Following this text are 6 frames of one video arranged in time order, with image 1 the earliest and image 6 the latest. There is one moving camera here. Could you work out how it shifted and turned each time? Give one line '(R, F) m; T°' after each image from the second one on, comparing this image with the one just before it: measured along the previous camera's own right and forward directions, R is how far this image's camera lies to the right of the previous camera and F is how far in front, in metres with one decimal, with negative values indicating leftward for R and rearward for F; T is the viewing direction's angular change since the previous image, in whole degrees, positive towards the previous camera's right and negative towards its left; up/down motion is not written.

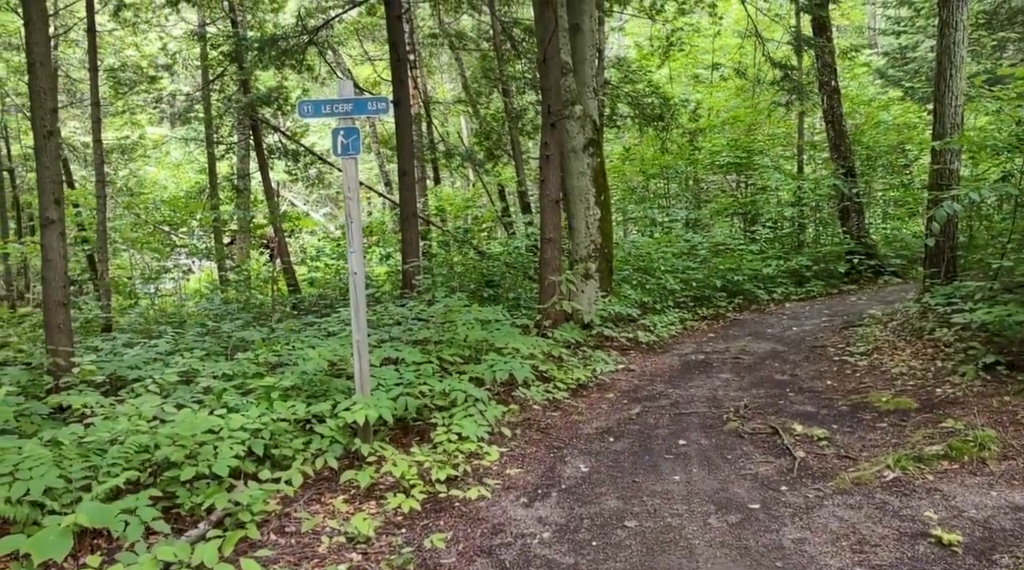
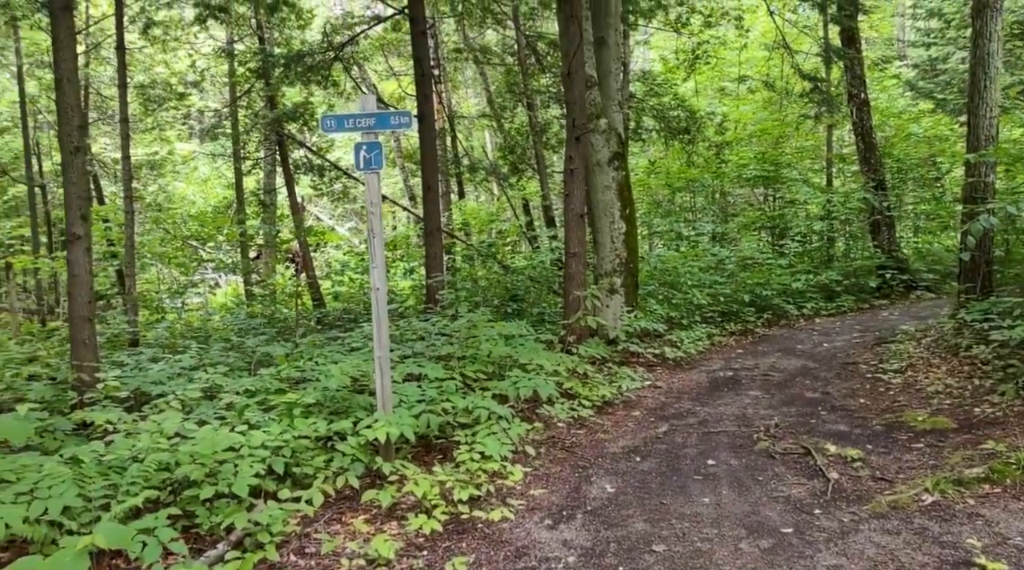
(0.0, +0.1) m; -2°
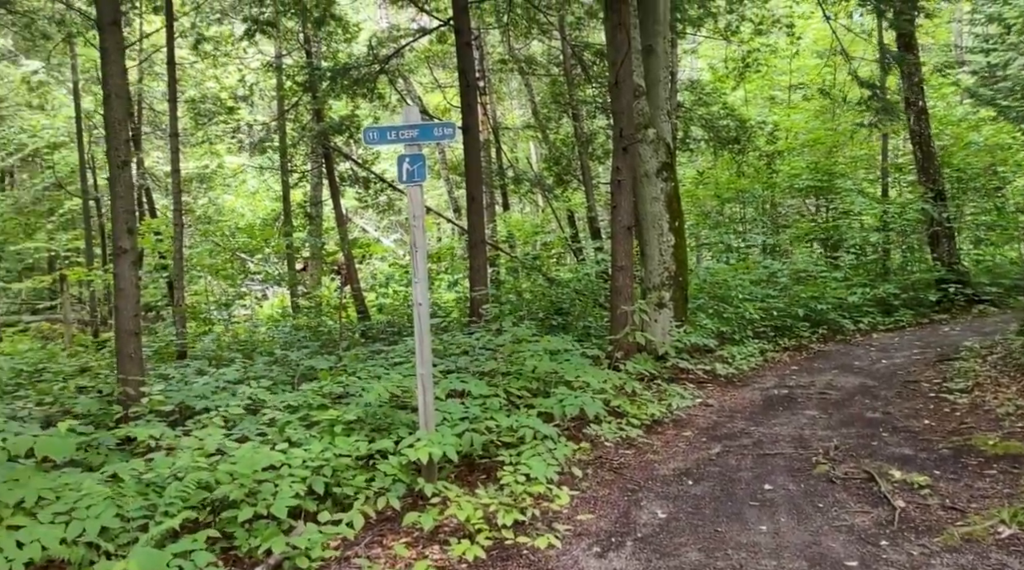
(0.0, +0.2) m; -3°
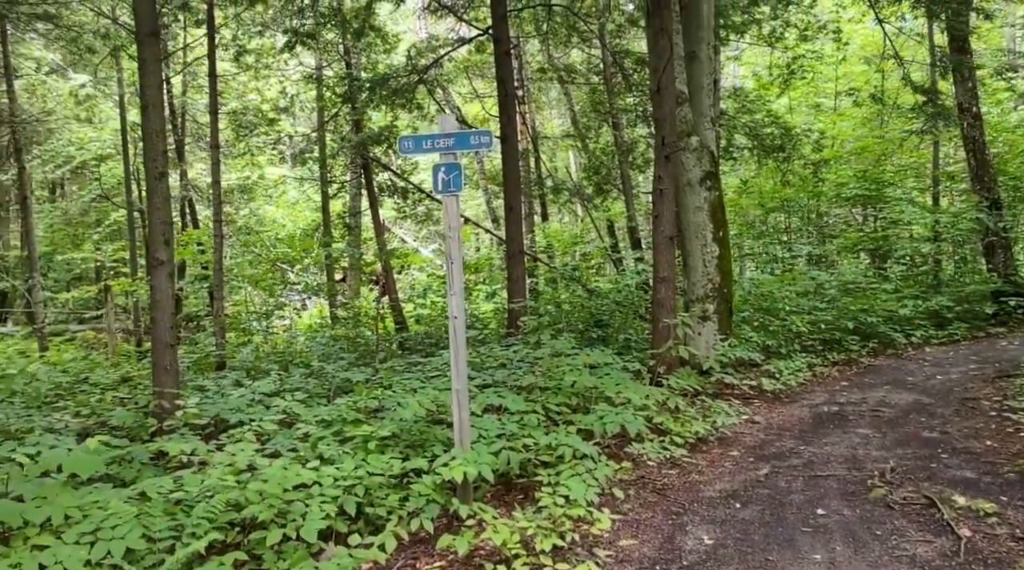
(0.0, +0.2) m; -3°
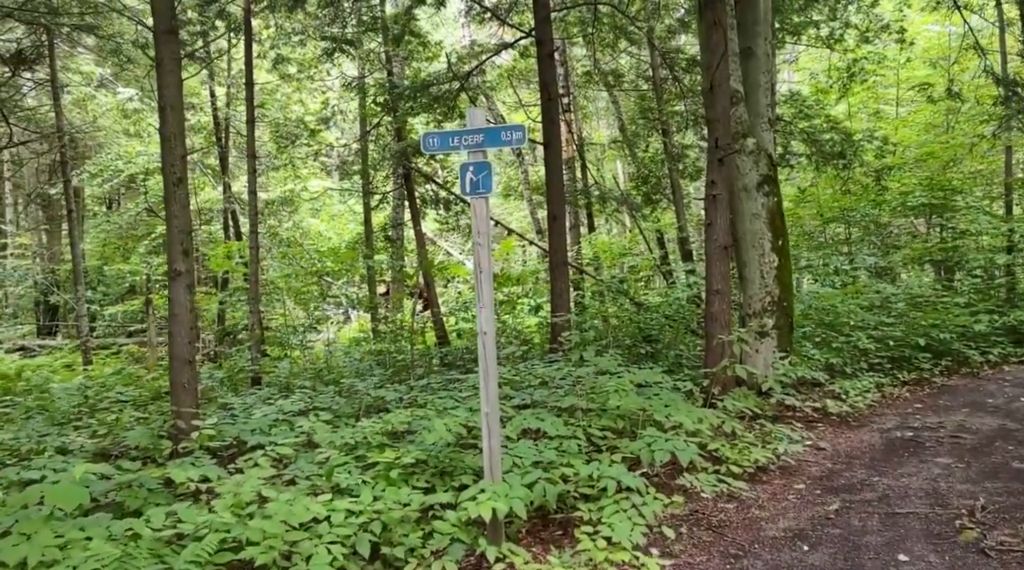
(+0.1, +0.5) m; -3°
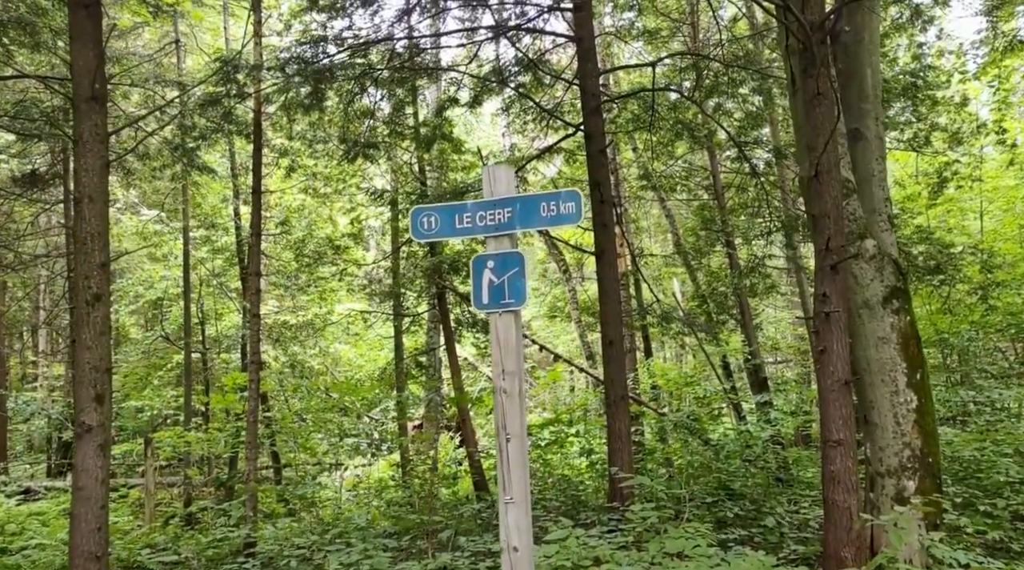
(0.0, +1.9) m; -3°
